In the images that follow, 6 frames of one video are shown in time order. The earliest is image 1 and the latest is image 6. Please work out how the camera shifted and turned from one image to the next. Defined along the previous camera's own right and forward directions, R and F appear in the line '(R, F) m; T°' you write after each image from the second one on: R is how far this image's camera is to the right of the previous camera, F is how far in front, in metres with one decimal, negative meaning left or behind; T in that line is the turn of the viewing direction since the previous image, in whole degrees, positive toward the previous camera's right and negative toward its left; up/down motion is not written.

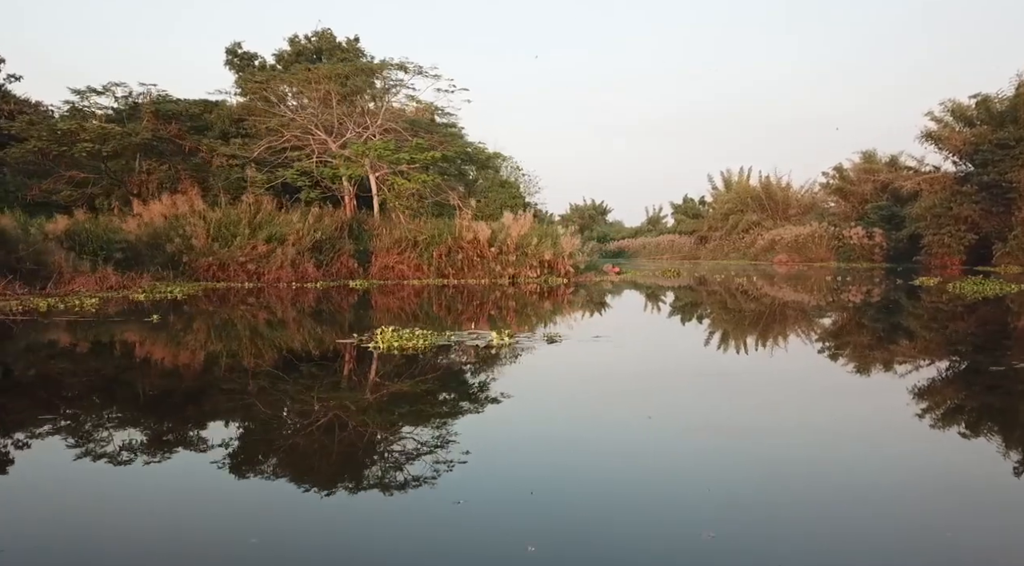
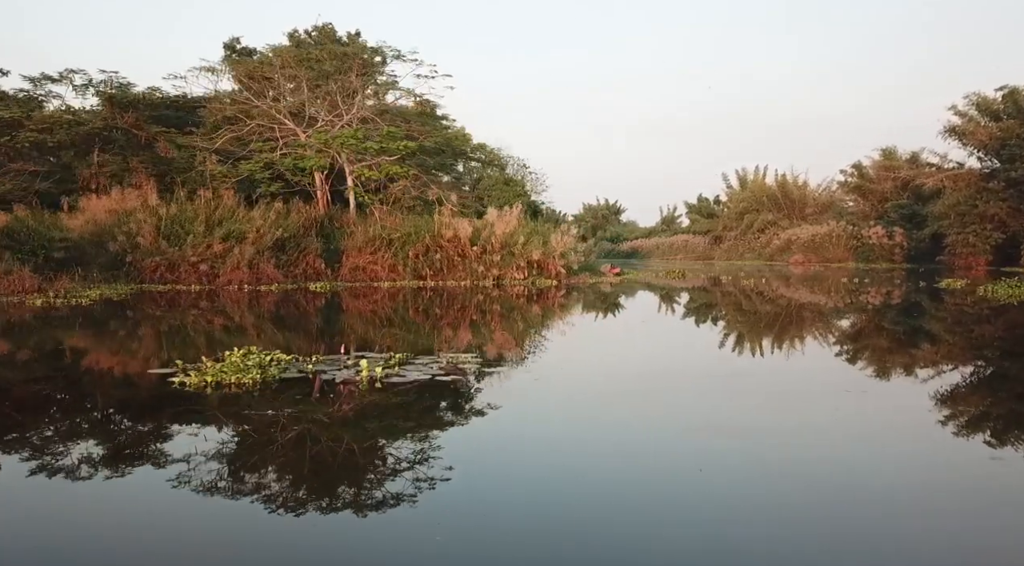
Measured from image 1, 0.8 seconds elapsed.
(+0.4, +0.9) m; -1°
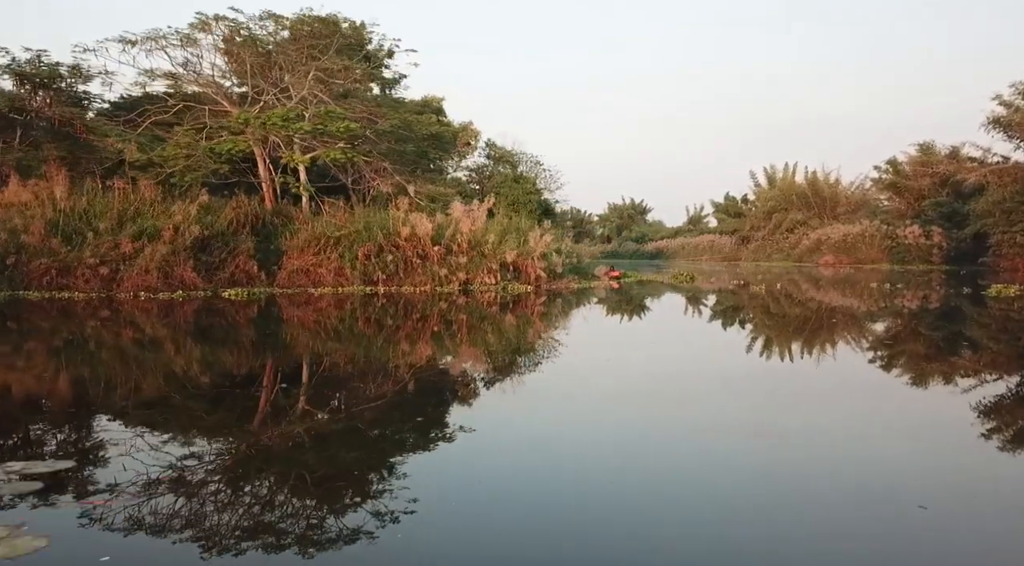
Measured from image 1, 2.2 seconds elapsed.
(+0.6, +1.5) m; -2°
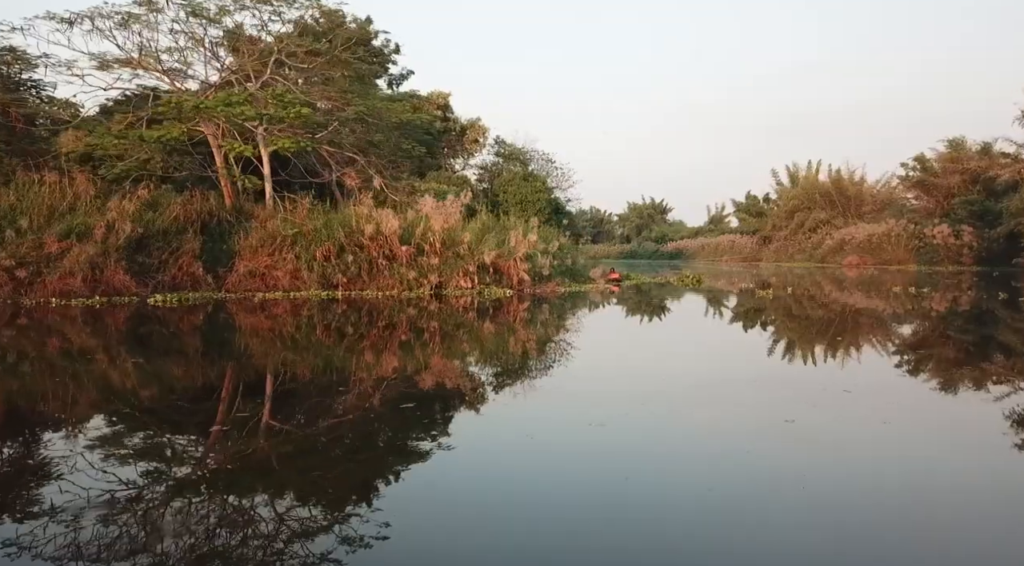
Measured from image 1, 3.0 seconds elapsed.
(+0.4, +0.9) m; -2°
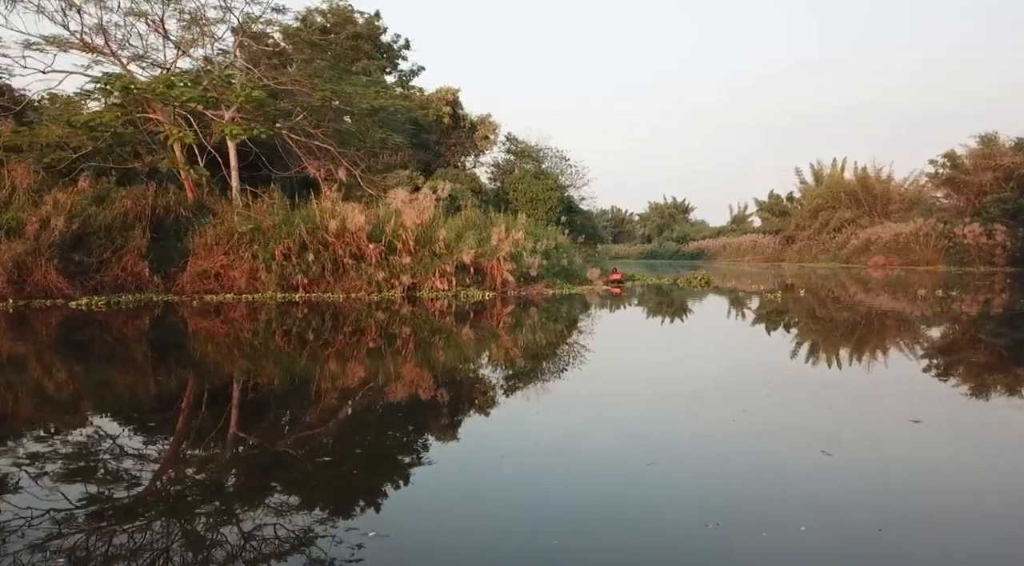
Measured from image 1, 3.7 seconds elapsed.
(+0.4, +0.8) m; -2°
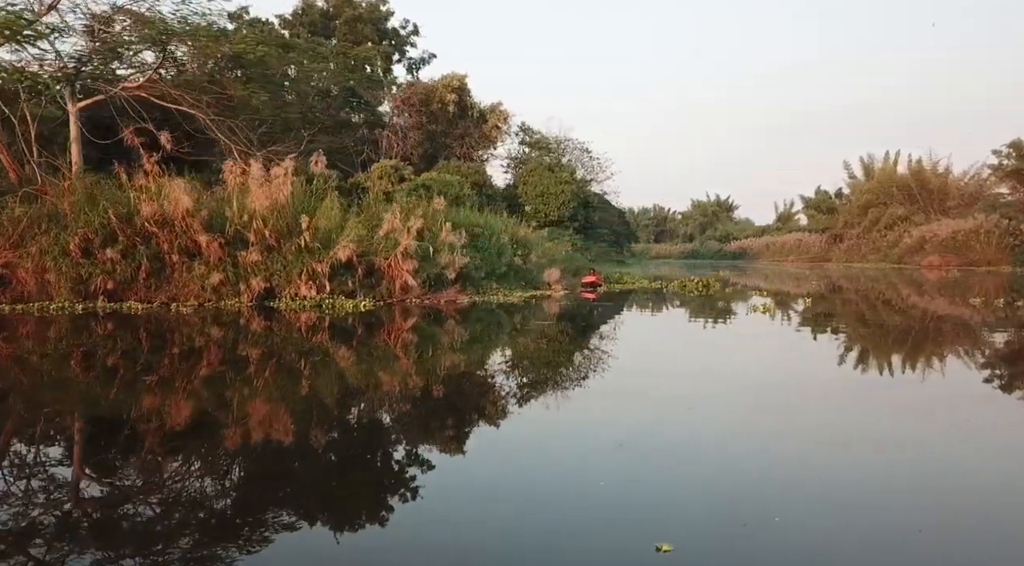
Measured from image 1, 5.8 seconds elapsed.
(+1.0, +2.0) m; -3°
